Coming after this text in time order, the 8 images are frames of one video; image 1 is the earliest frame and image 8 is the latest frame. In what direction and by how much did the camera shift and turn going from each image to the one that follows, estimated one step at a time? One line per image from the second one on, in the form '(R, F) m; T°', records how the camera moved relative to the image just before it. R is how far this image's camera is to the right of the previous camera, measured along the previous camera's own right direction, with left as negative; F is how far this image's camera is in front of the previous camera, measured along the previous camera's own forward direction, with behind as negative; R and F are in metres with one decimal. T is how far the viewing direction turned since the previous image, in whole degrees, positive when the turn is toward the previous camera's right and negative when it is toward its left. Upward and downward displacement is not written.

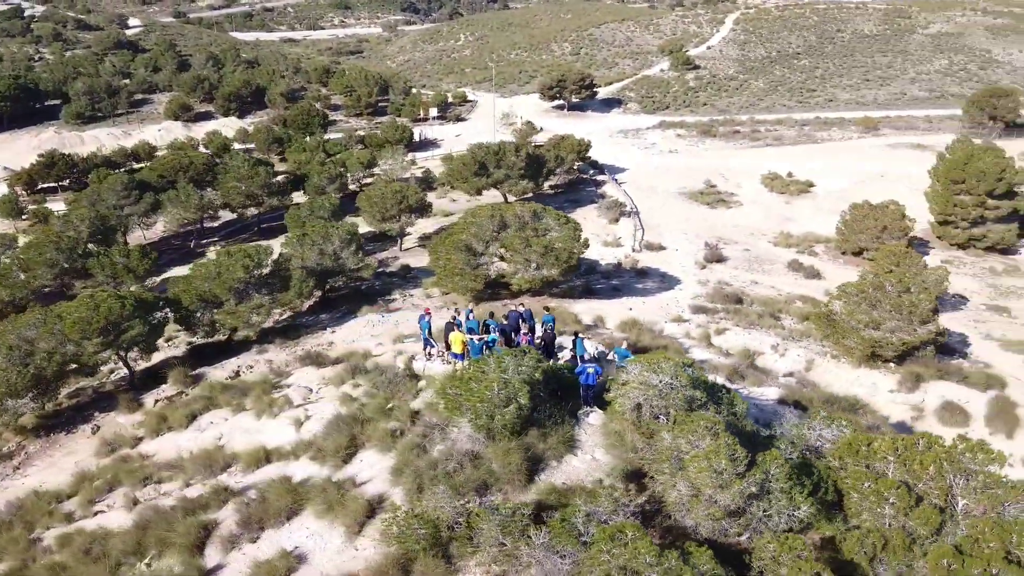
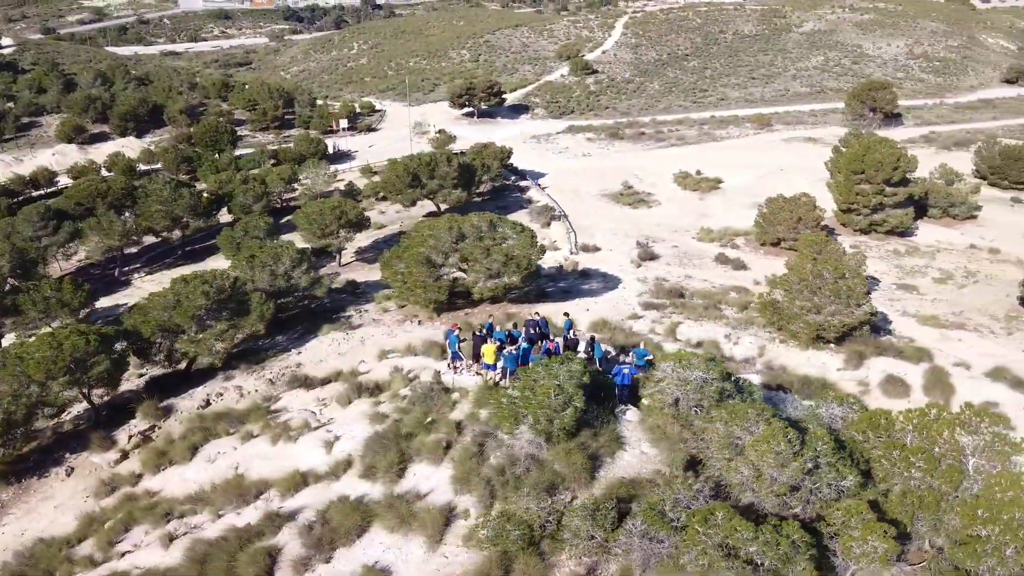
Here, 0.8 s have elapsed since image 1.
(-1.6, -0.4) m; +7°
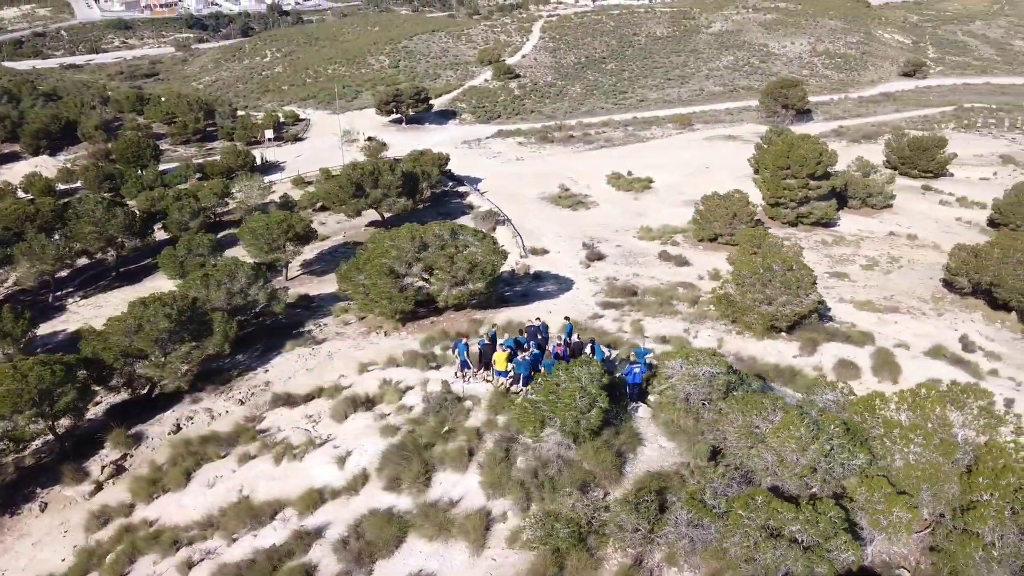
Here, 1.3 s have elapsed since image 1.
(-1.1, -0.3) m; +6°
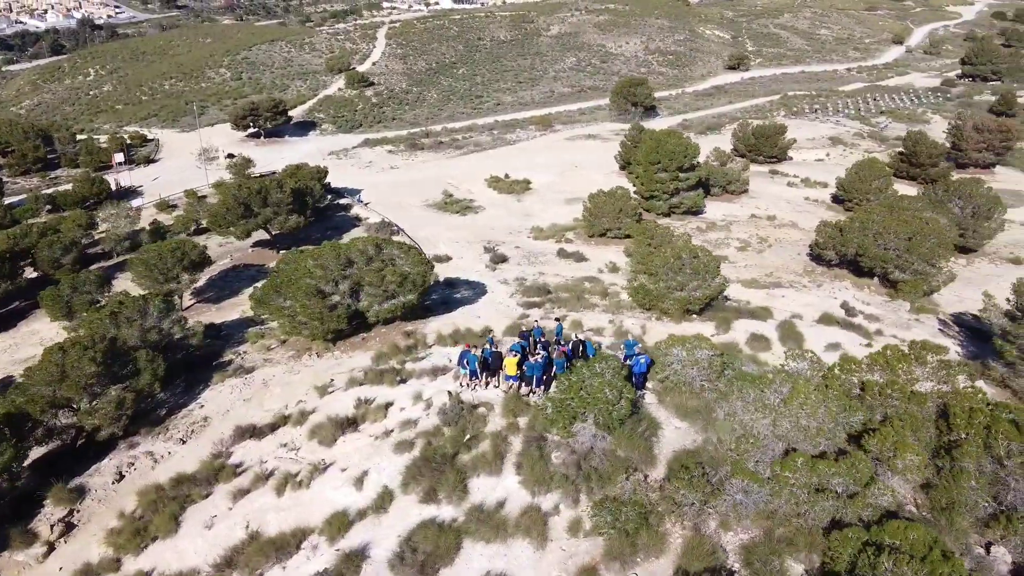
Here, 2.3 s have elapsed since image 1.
(-2.0, -0.3) m; +11°
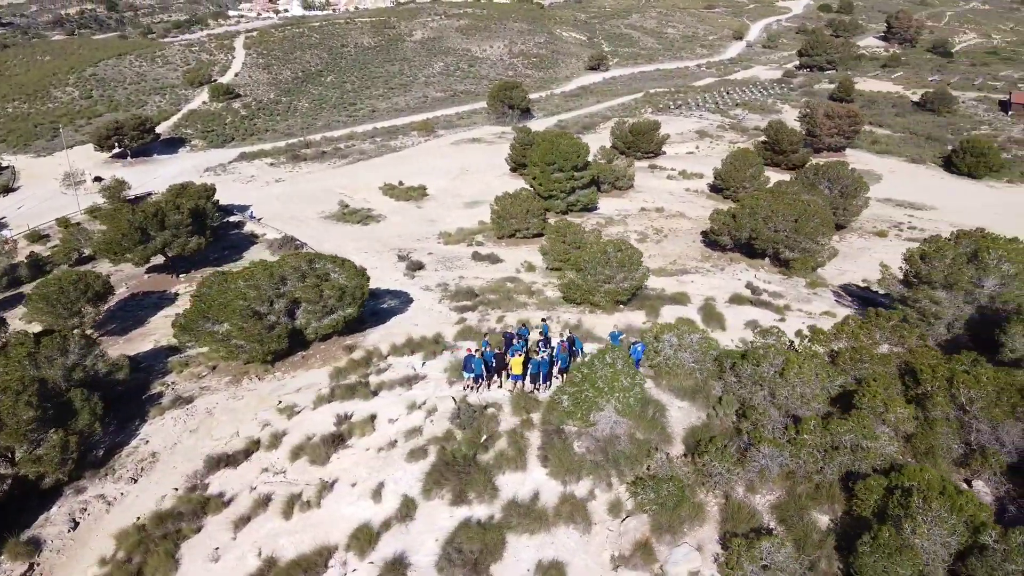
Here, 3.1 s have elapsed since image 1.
(-1.8, -0.3) m; +10°
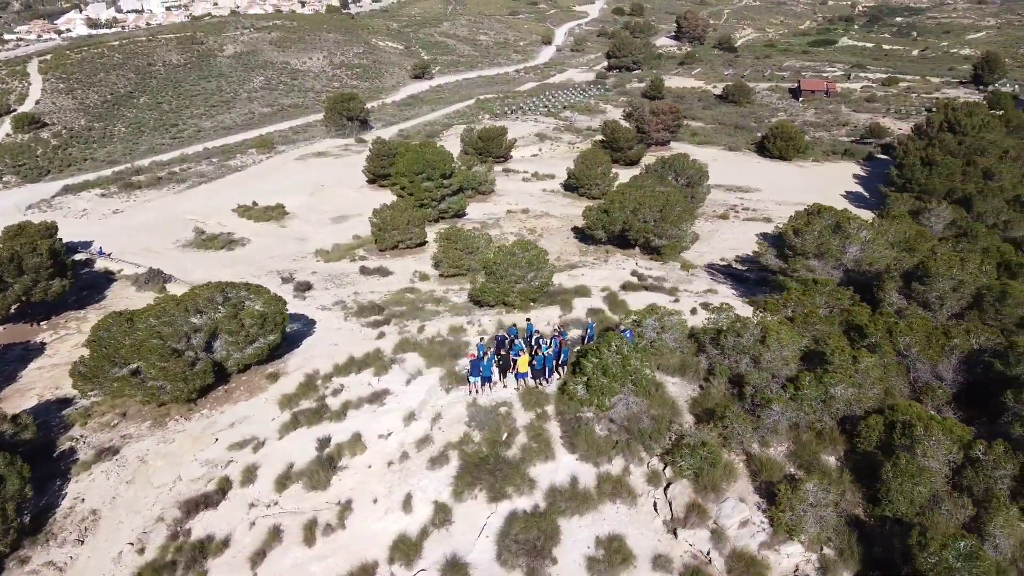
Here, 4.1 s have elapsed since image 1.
(-2.6, -0.3) m; +13°
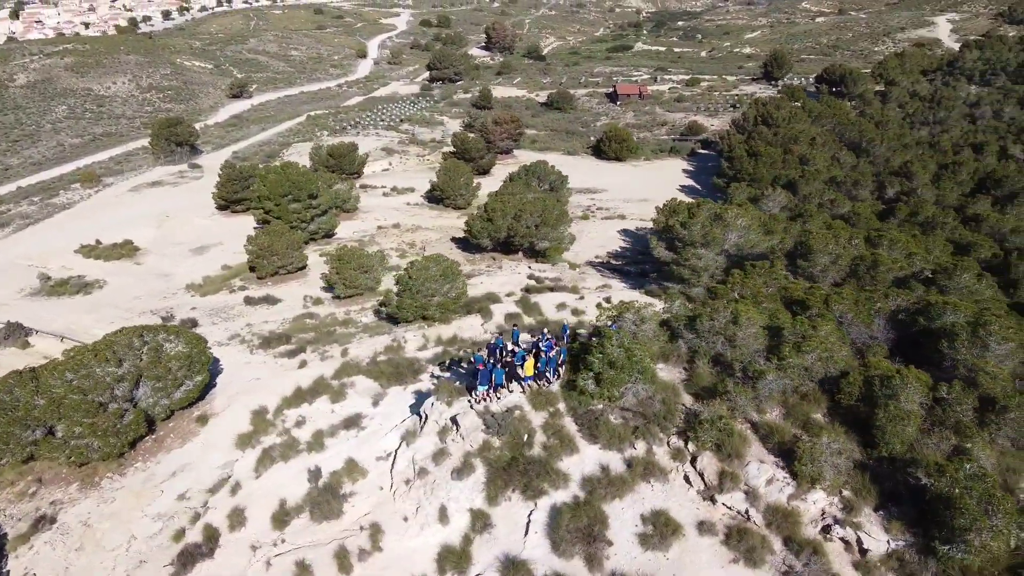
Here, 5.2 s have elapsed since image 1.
(-2.7, -0.3) m; +13°
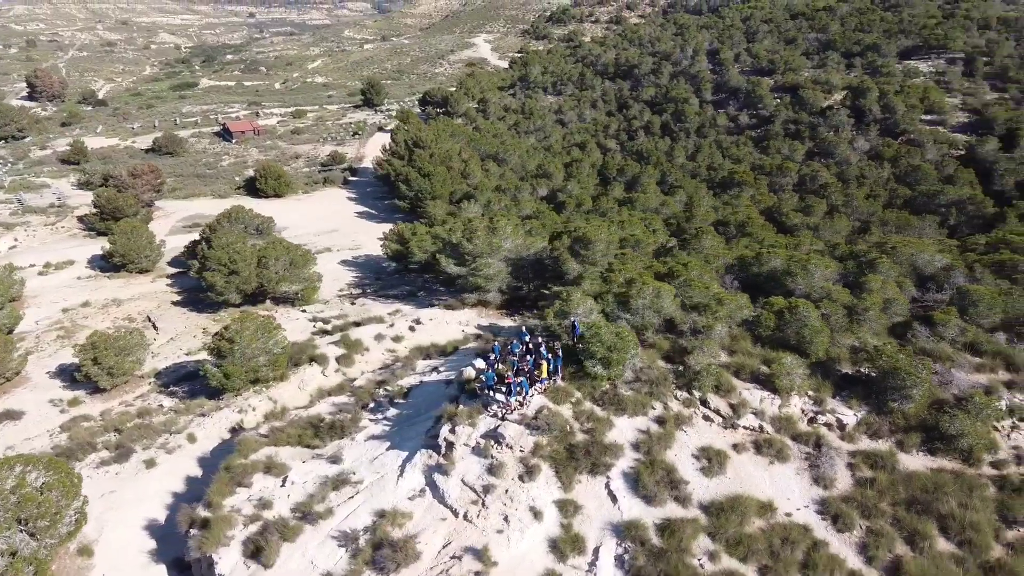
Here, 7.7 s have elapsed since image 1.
(-6.8, +0.3) m; +29°
